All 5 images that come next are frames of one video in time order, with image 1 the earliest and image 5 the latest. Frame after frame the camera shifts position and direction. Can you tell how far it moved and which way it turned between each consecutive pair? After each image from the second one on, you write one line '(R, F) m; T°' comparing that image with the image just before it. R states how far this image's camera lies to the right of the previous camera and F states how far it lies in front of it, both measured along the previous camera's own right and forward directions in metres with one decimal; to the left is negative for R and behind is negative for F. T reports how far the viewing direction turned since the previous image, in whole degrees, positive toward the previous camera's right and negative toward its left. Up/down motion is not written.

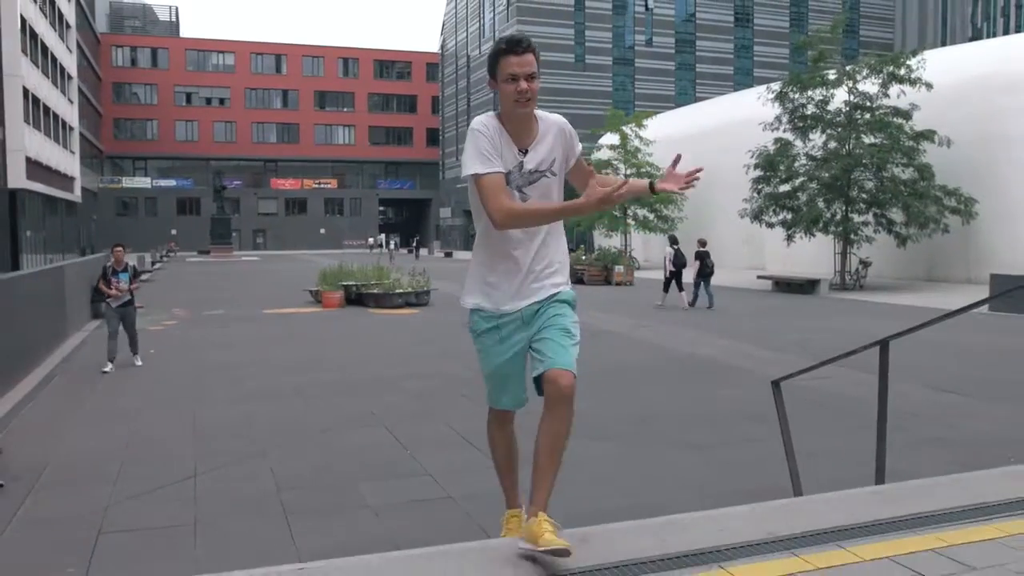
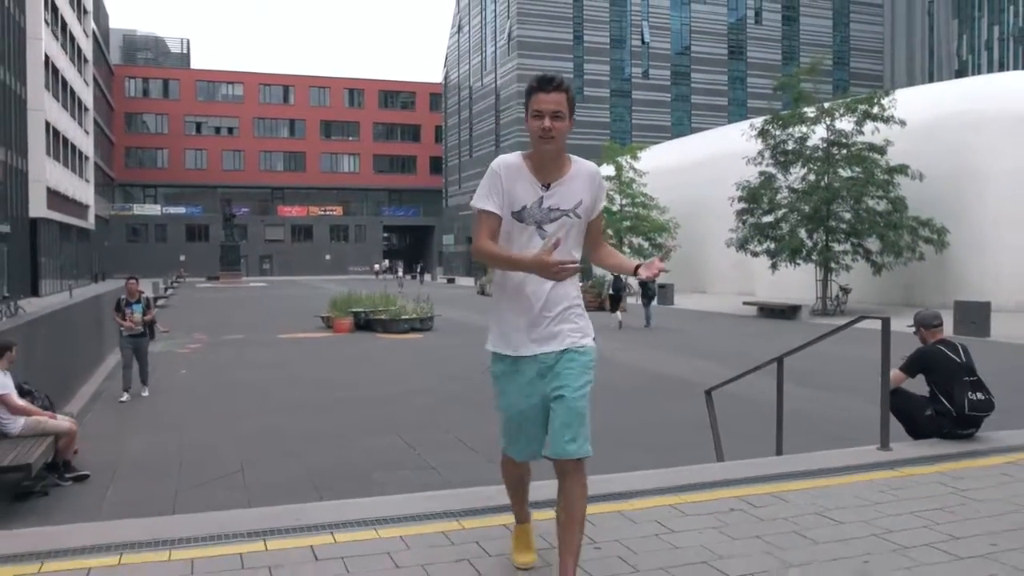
(+0.1, -1.5) m; 0°
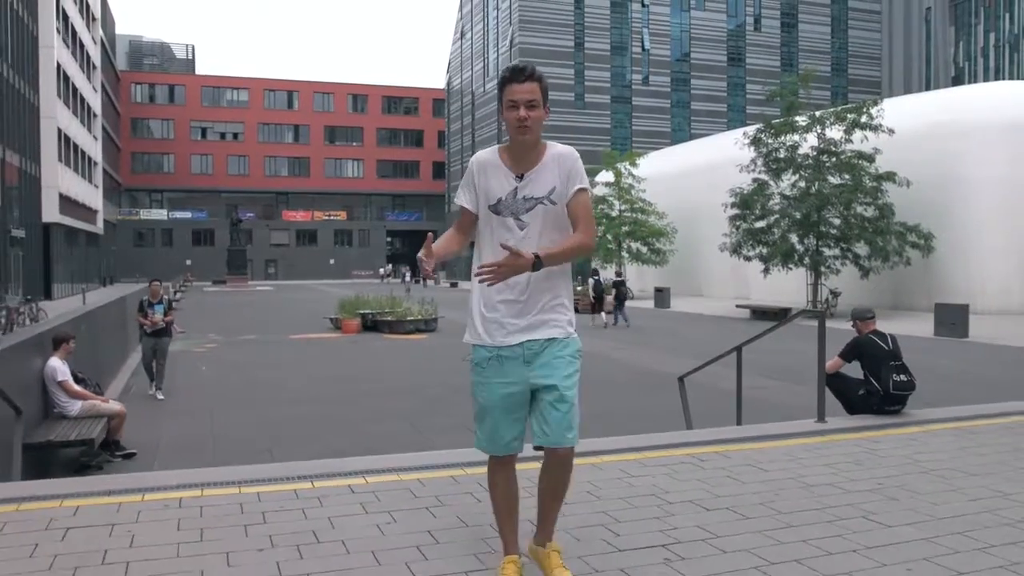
(0.0, -1.0) m; 0°
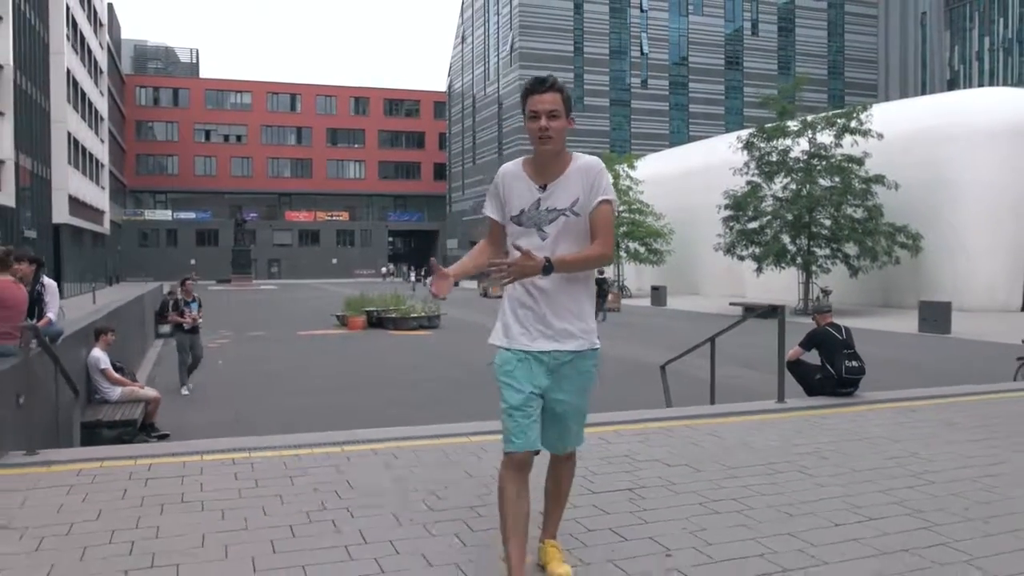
(0.0, -0.9) m; 0°
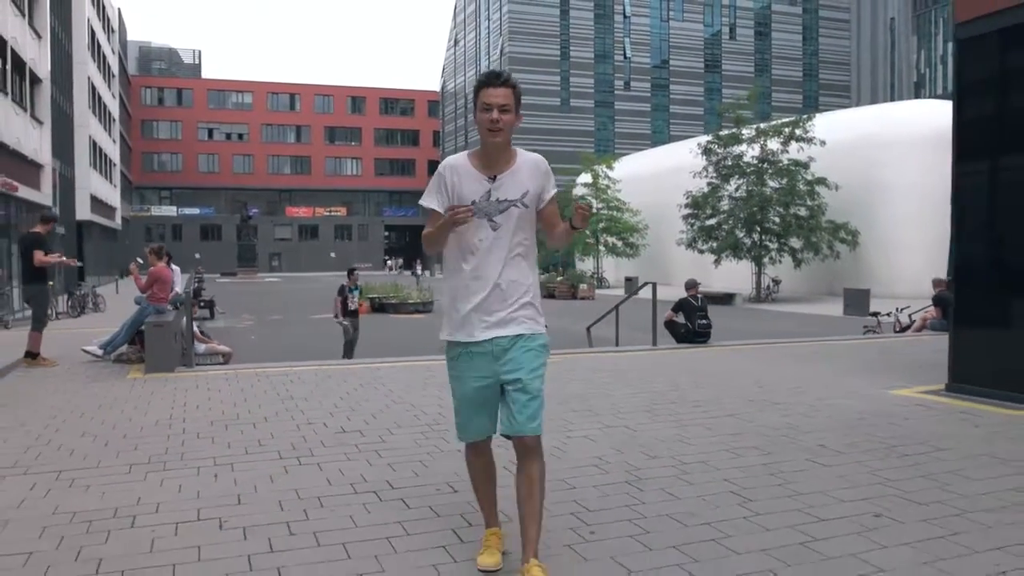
(+0.4, -3.6) m; 0°
